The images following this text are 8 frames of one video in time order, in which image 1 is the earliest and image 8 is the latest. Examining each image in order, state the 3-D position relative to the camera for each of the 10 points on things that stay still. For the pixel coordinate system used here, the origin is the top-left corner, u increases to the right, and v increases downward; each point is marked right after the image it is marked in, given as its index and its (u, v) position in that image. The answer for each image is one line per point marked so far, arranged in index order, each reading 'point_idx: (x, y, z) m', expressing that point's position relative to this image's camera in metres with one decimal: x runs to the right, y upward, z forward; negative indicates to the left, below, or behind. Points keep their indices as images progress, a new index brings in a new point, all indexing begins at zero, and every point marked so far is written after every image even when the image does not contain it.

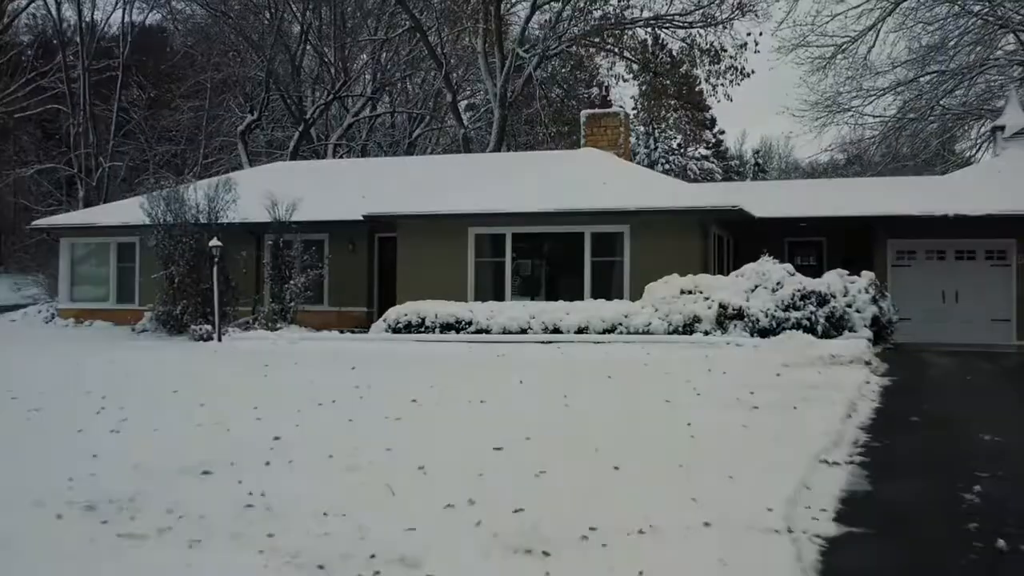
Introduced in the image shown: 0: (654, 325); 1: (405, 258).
0: (+4.2, -1.1, +14.7) m
1: (-3.9, +1.0, +17.9) m
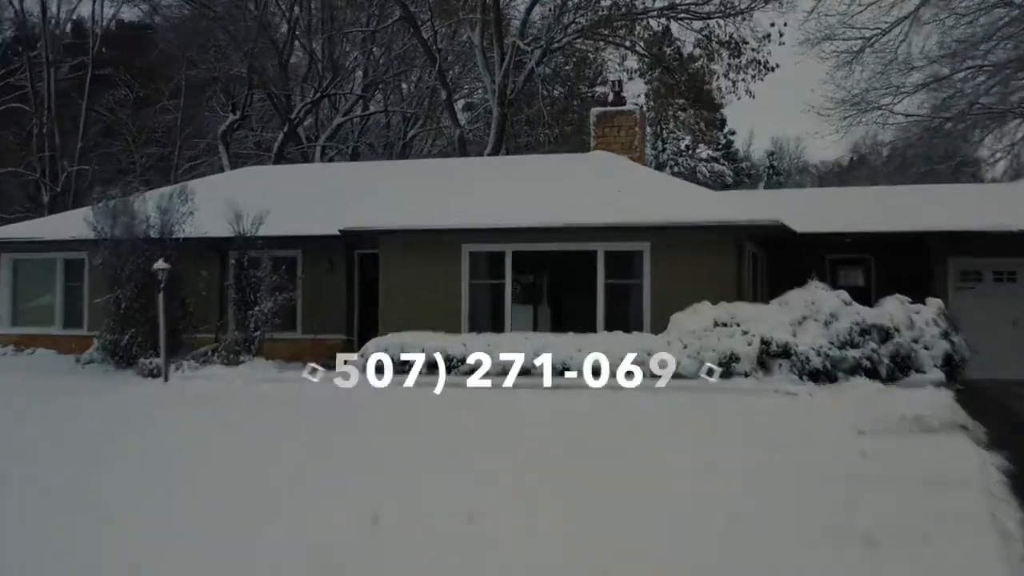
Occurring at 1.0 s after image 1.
0: (+4.3, -1.9, +12.3) m
1: (-3.9, +0.2, +15.5) m
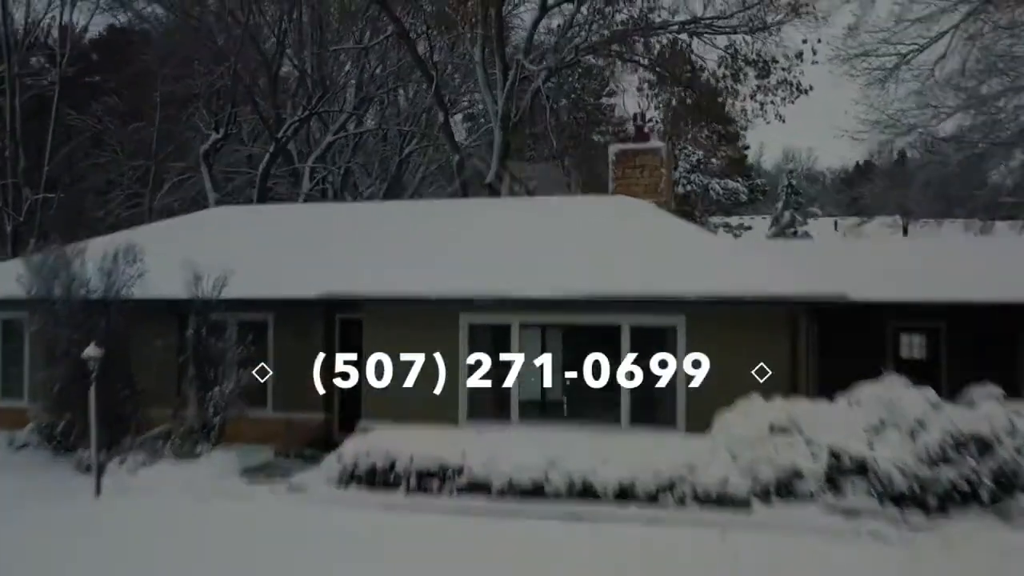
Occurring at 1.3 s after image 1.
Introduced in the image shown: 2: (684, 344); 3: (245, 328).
0: (+4.4, -3.9, +9.9) m
1: (-3.7, -1.8, +13.1) m
2: (+4.2, -1.4, +11.9) m
3: (-7.8, -1.2, +14.3) m
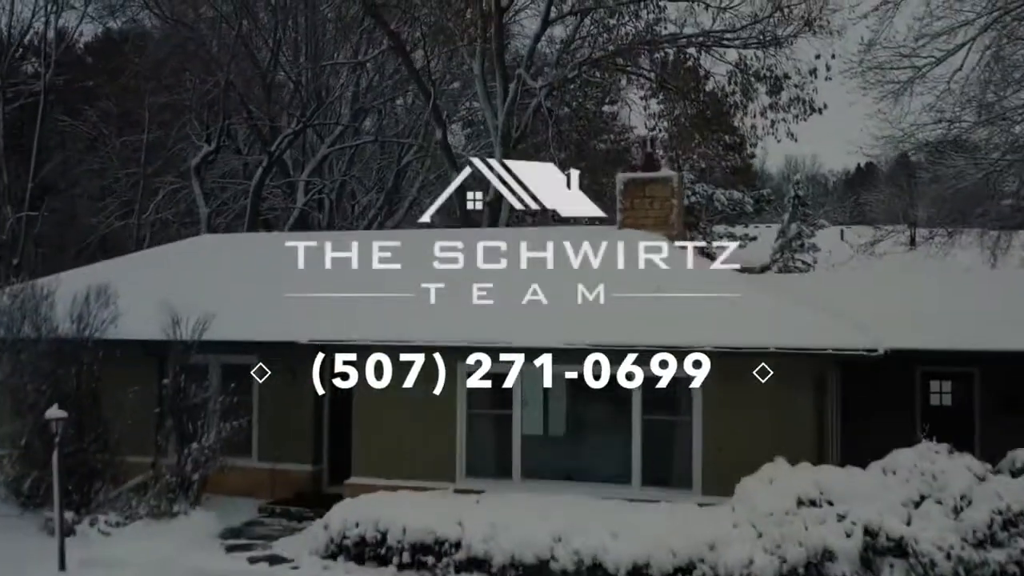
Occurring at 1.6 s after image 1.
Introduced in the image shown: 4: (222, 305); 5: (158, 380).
0: (+4.5, -5.0, +9.0) m
1: (-3.7, -2.9, +12.2) m
2: (+4.2, -2.5, +11.0) m
3: (-7.7, -2.3, +13.4) m
4: (-8.2, -0.5, +13.7) m
5: (-9.6, -2.5, +13.2) m
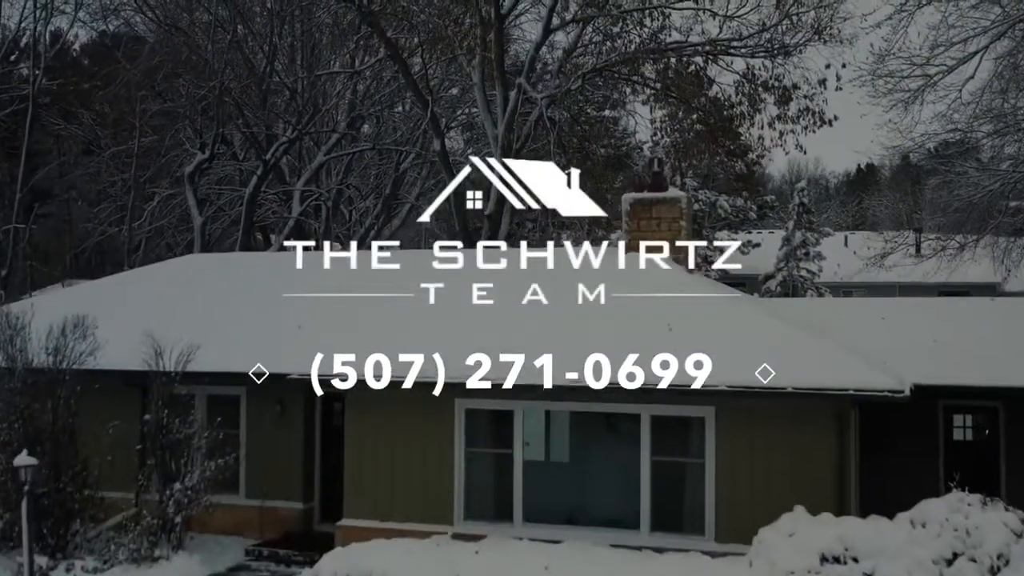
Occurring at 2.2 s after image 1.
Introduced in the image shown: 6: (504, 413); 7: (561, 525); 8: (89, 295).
0: (+4.5, -5.8, +8.3) m
1: (-3.6, -3.7, +11.6) m
2: (+4.3, -3.2, +10.4) m
3: (-7.7, -3.0, +12.8) m
4: (-8.2, -1.2, +13.0) m
5: (-9.5, -3.2, +12.5) m
6: (-0.2, -2.8, +11.1) m
7: (+1.1, -5.3, +11.0) m
8: (-12.6, -0.2, +14.5) m
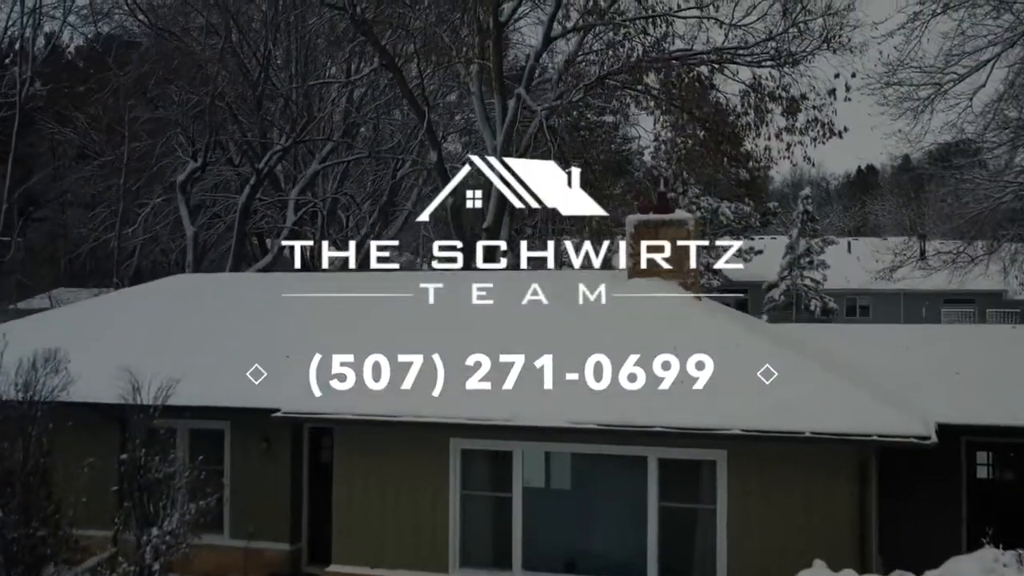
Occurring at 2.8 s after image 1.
0: (+4.5, -6.5, +7.7) m
1: (-3.7, -4.4, +10.9) m
2: (+4.2, -3.9, +9.7) m
3: (-7.7, -3.7, +12.1) m
4: (-8.2, -1.9, +12.4) m
5: (-9.6, -3.9, +11.9) m
6: (-0.2, -3.5, +10.5) m
7: (+1.1, -6.0, +10.3) m
8: (-12.6, -0.9, +13.9) m
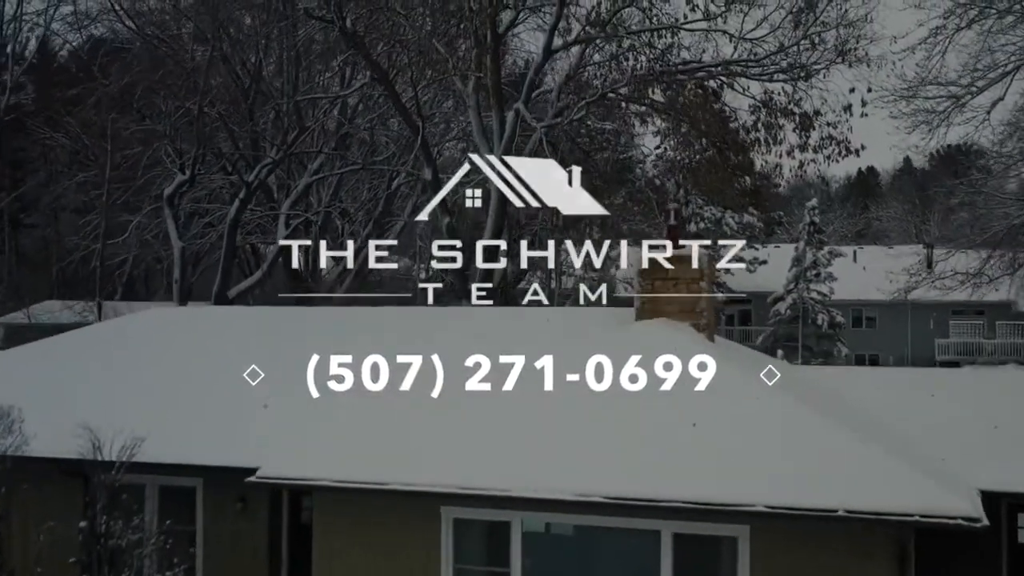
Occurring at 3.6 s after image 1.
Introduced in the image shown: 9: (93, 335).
0: (+4.5, -7.5, +6.7) m
1: (-3.7, -5.4, +9.9) m
2: (+4.2, -4.9, +8.7) m
3: (-7.8, -4.8, +11.1) m
4: (-8.2, -2.9, +11.4) m
5: (-9.6, -4.9, +10.9) m
6: (-0.2, -4.5, +9.5) m
7: (+1.1, -7.0, +9.3) m
8: (-12.7, -1.9, +12.9) m
9: (-11.6, -1.4, +13.5) m
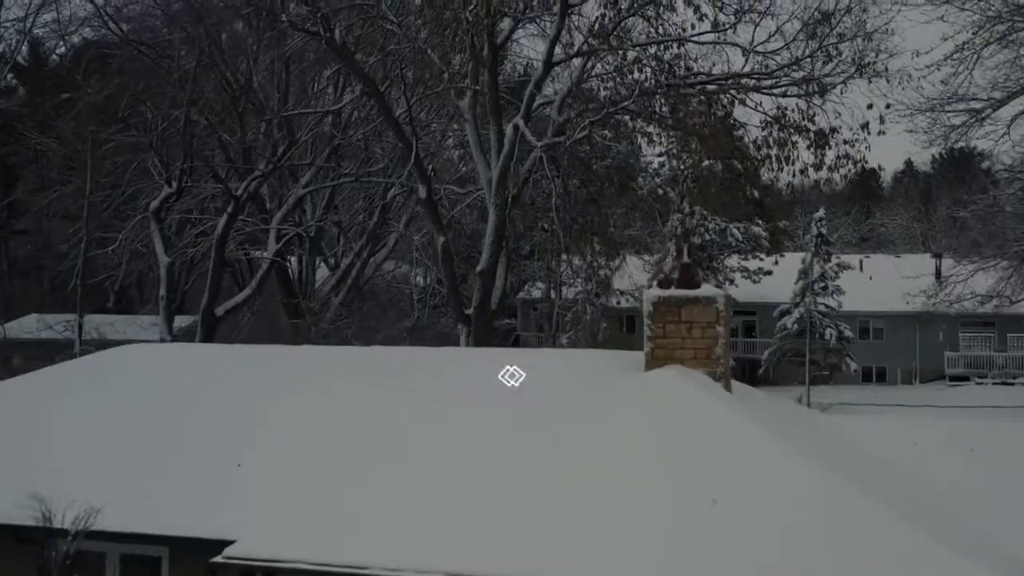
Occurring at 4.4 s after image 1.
0: (+4.4, -8.5, +5.7) m
1: (-3.7, -6.4, +8.9) m
2: (+4.1, -5.9, +7.7) m
3: (-7.8, -5.8, +10.1) m
4: (-8.3, -3.9, +10.3) m
5: (-9.7, -5.9, +9.8) m
6: (-0.3, -5.5, +8.5) m
7: (+1.0, -8.0, +8.3) m
8: (-12.7, -3.0, +11.8) m
9: (-11.6, -2.4, +12.5) m
